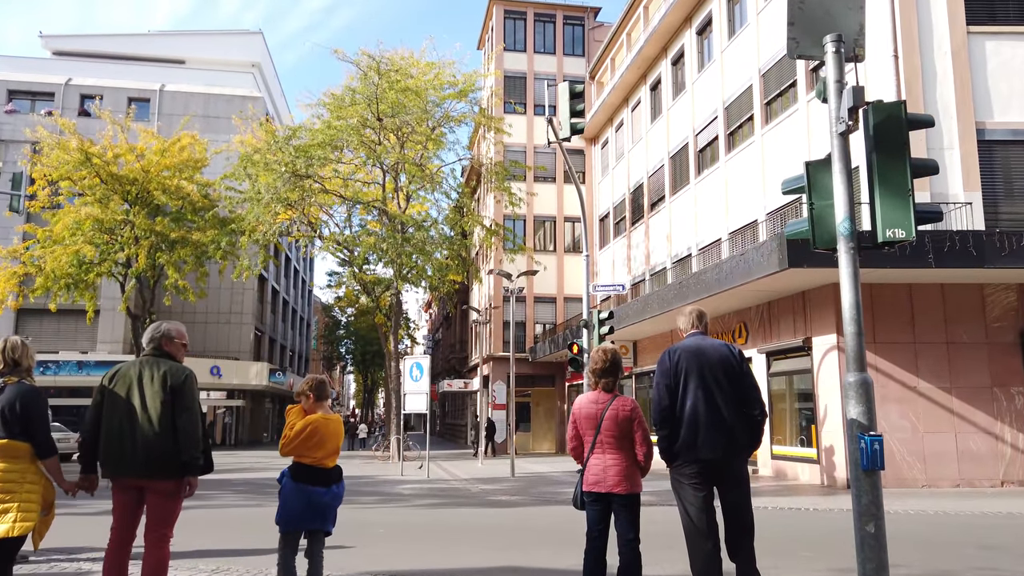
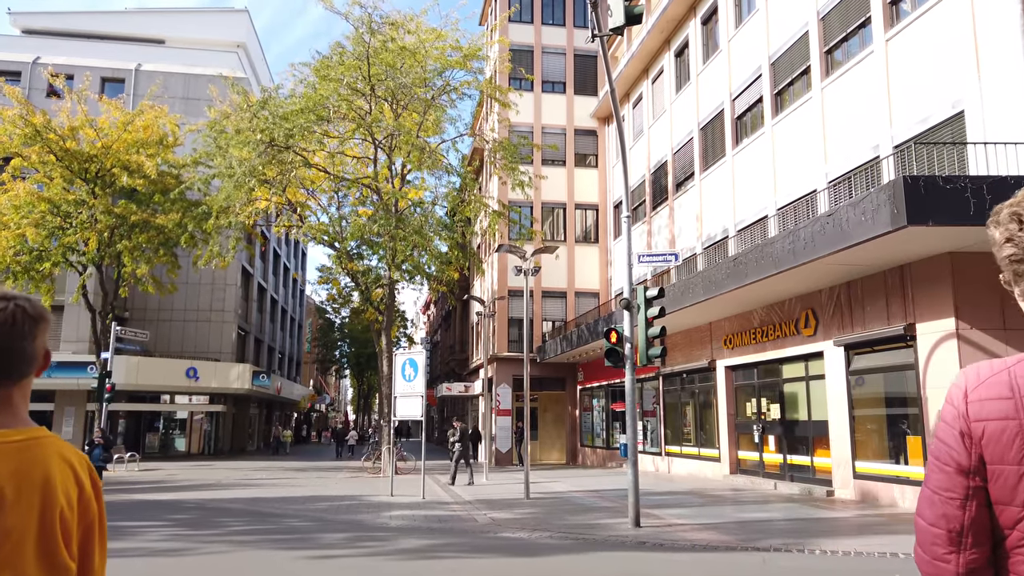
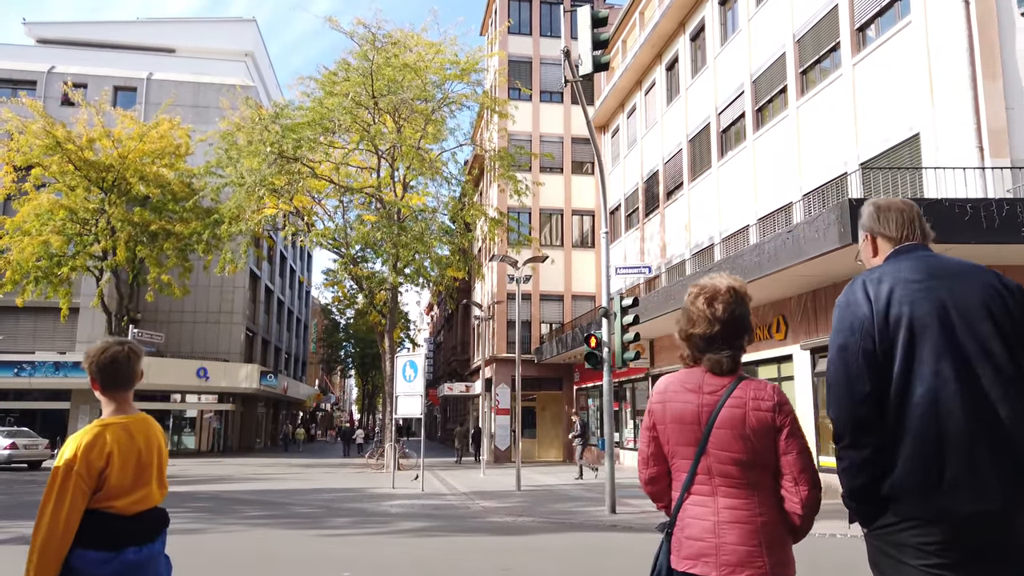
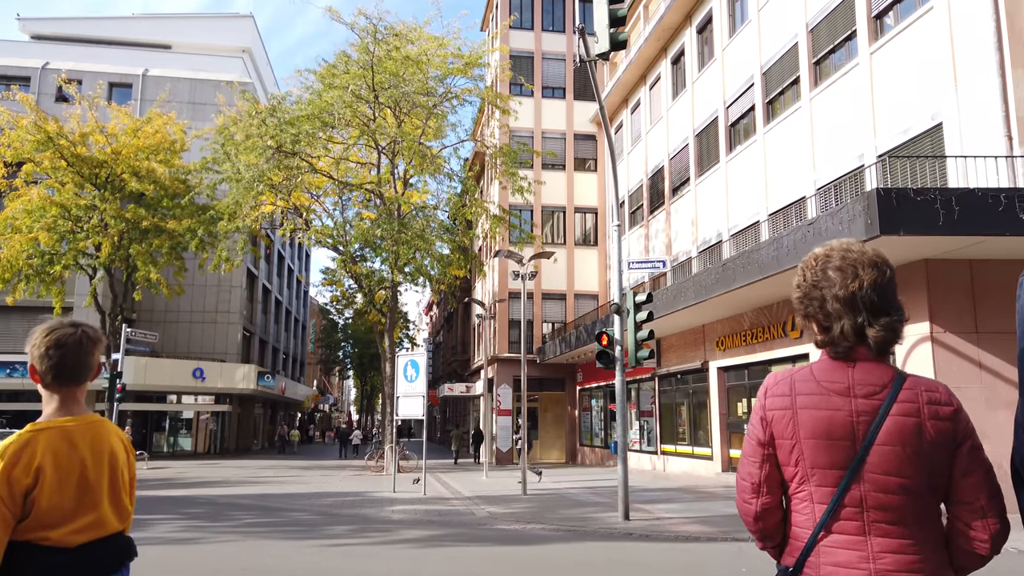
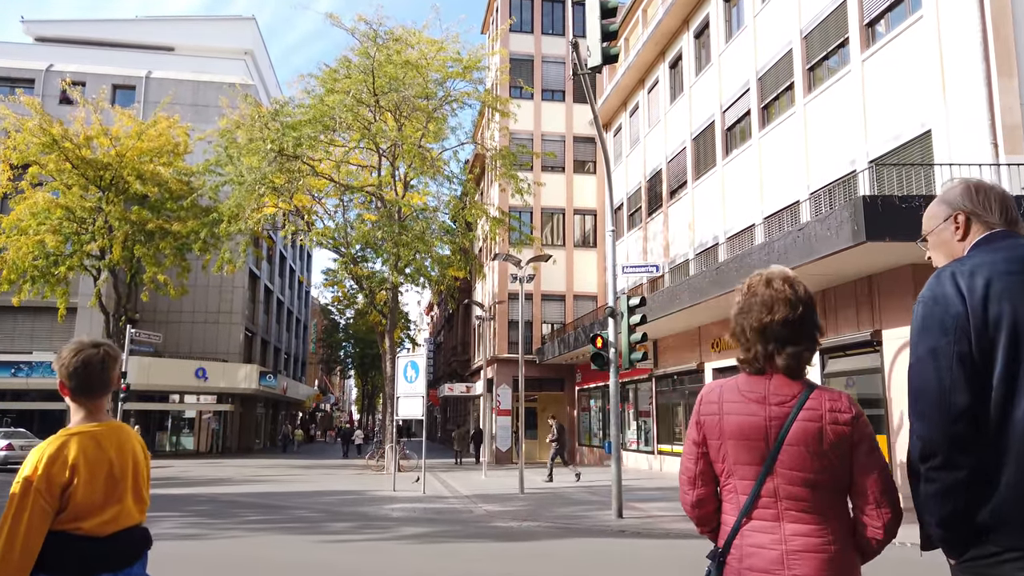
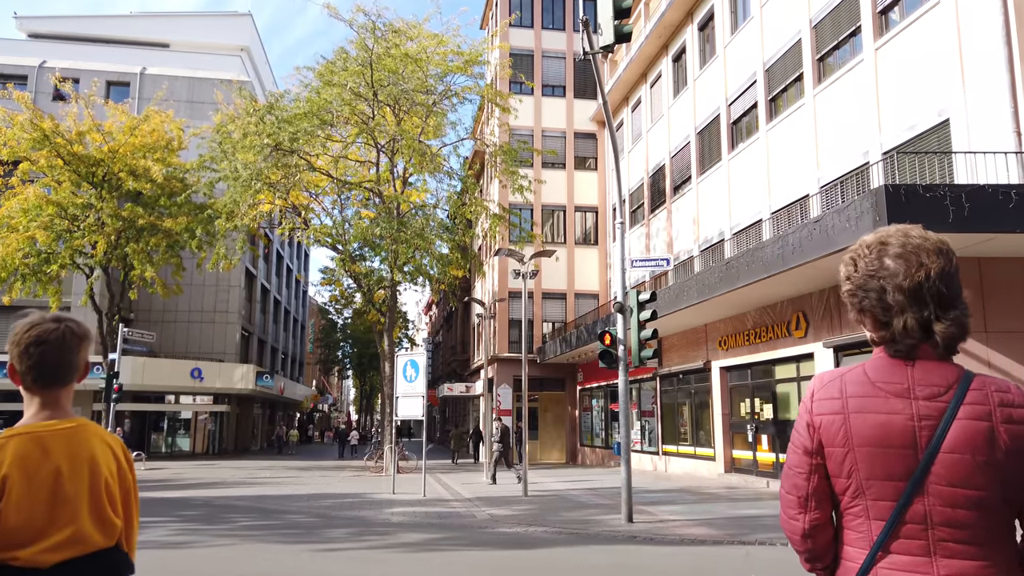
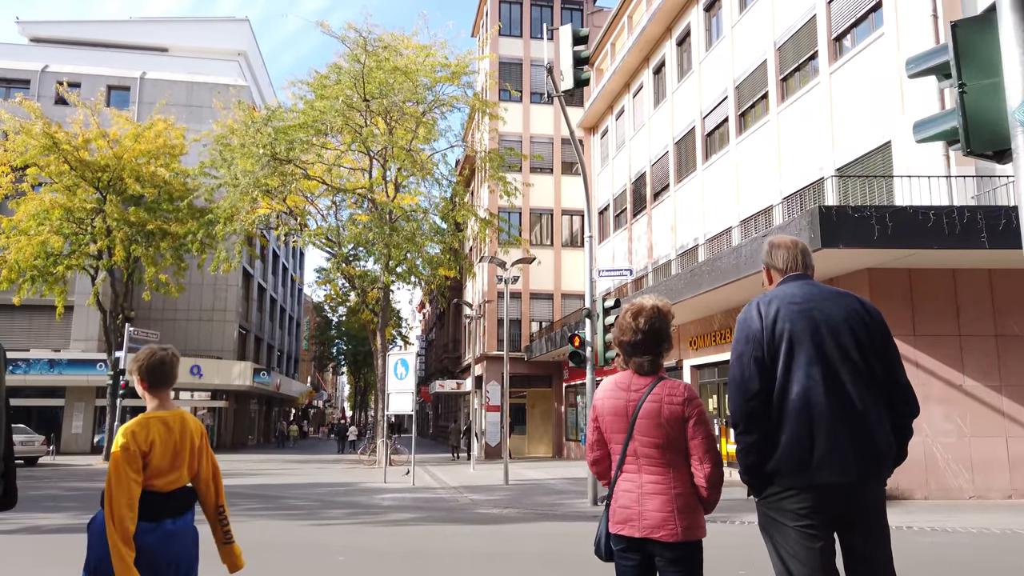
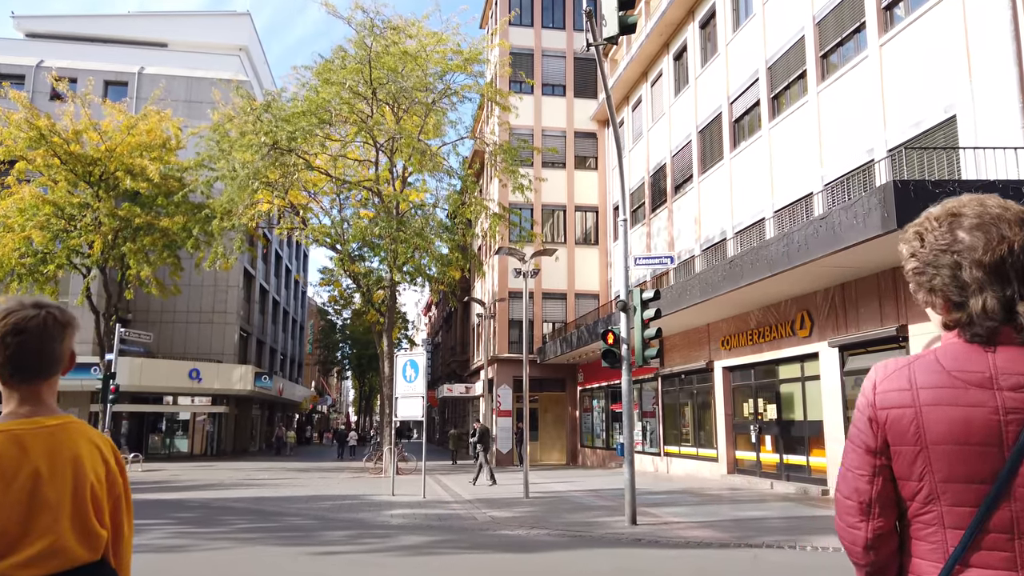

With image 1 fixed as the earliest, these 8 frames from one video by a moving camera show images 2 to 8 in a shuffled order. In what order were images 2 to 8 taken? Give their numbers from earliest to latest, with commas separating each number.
7, 3, 5, 4, 6, 8, 2
